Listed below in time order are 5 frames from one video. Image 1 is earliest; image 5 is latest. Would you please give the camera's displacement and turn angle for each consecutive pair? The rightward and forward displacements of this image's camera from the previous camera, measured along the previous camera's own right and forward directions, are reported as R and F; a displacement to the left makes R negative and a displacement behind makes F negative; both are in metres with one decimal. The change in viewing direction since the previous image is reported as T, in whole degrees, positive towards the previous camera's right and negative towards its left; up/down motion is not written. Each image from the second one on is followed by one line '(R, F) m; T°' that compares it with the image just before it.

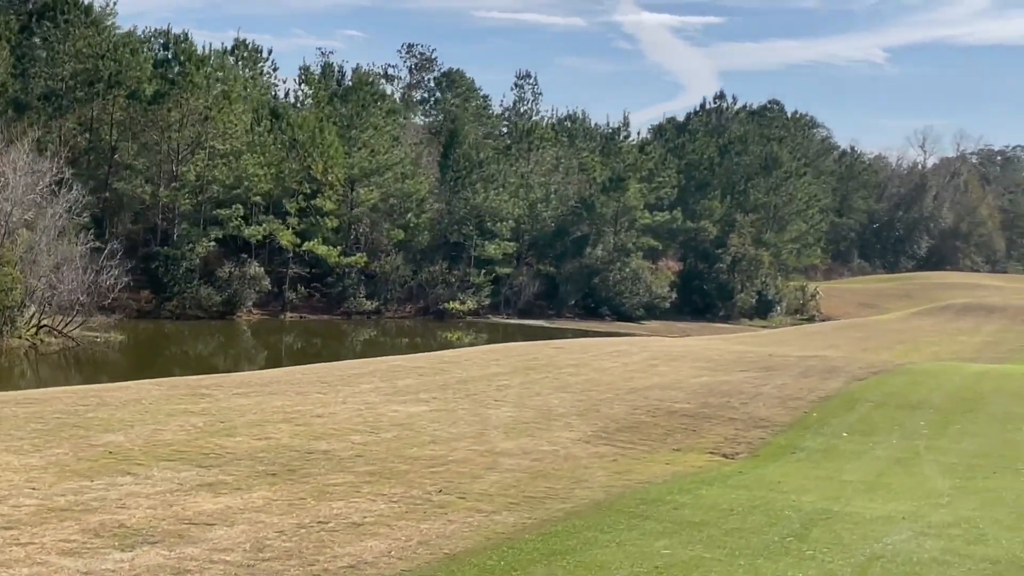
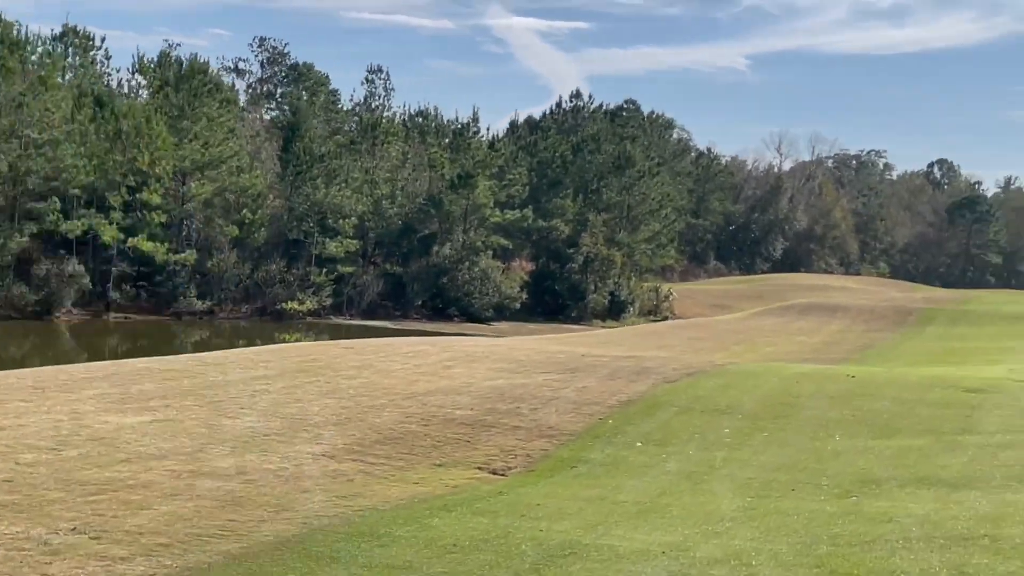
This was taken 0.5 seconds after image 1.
(+1.2, +2.1) m; +5°
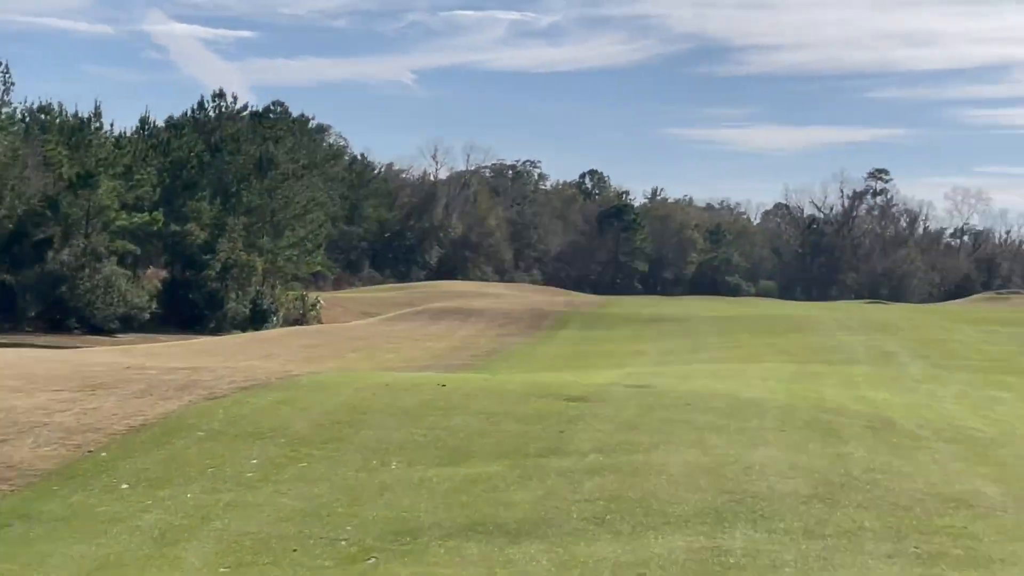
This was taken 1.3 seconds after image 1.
(+1.7, +3.3) m; +14°
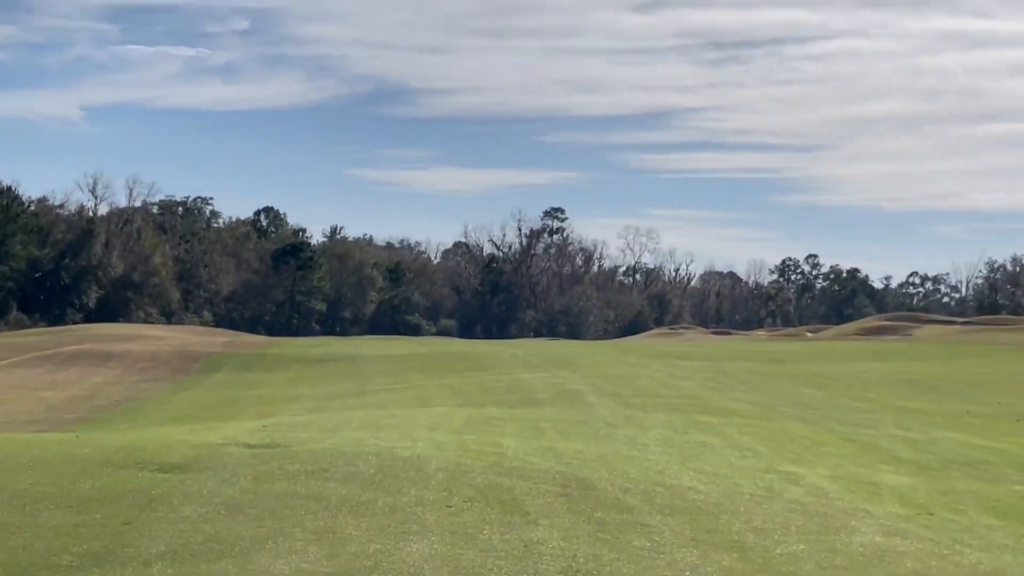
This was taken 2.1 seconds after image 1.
(+0.8, +3.6) m; +13°
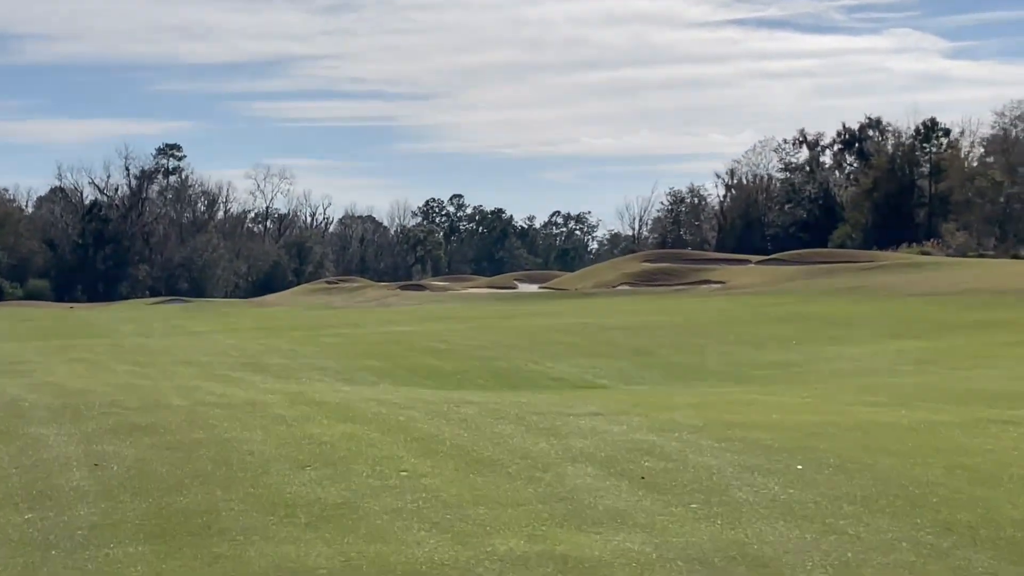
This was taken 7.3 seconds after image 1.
(+1.0, +24.0) m; +15°
